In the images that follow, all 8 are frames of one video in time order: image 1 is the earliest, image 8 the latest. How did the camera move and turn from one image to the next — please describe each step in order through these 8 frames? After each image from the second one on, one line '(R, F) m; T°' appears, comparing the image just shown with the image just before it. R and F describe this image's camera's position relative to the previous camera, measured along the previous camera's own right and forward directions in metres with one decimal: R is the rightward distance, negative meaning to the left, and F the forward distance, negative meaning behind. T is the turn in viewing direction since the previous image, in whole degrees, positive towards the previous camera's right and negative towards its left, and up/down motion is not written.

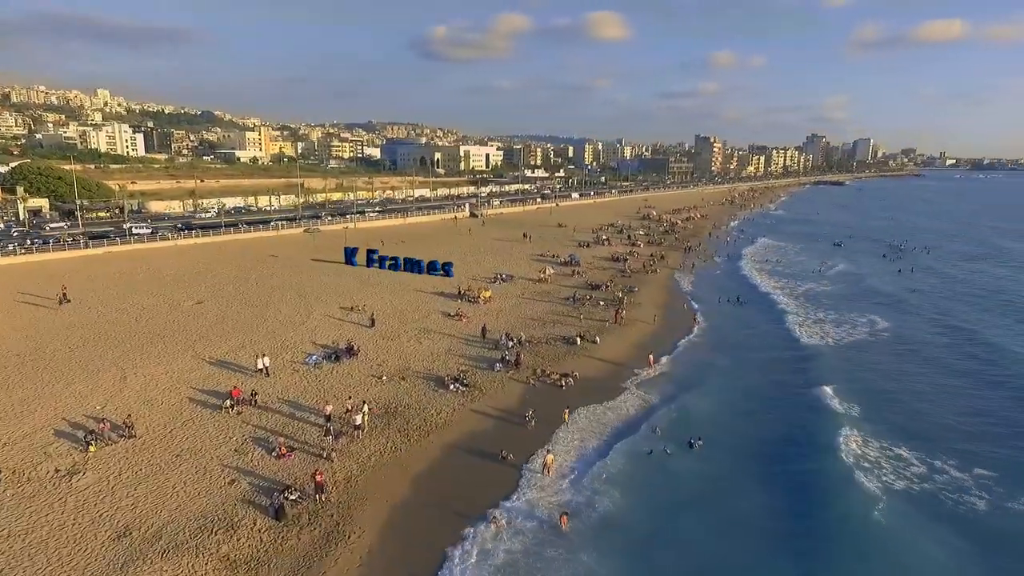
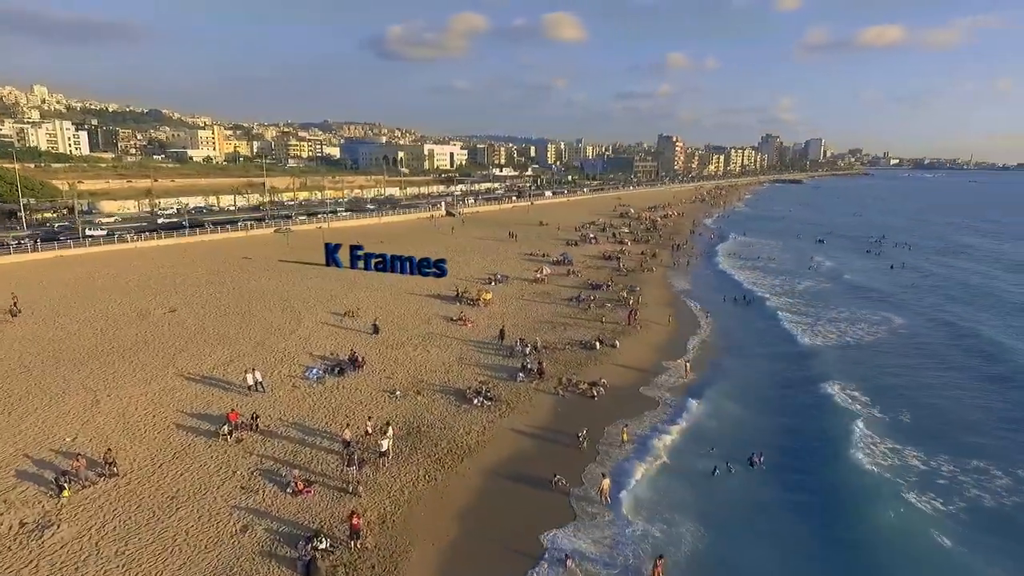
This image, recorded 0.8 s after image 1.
(-2.3, +2.3) m; +4°
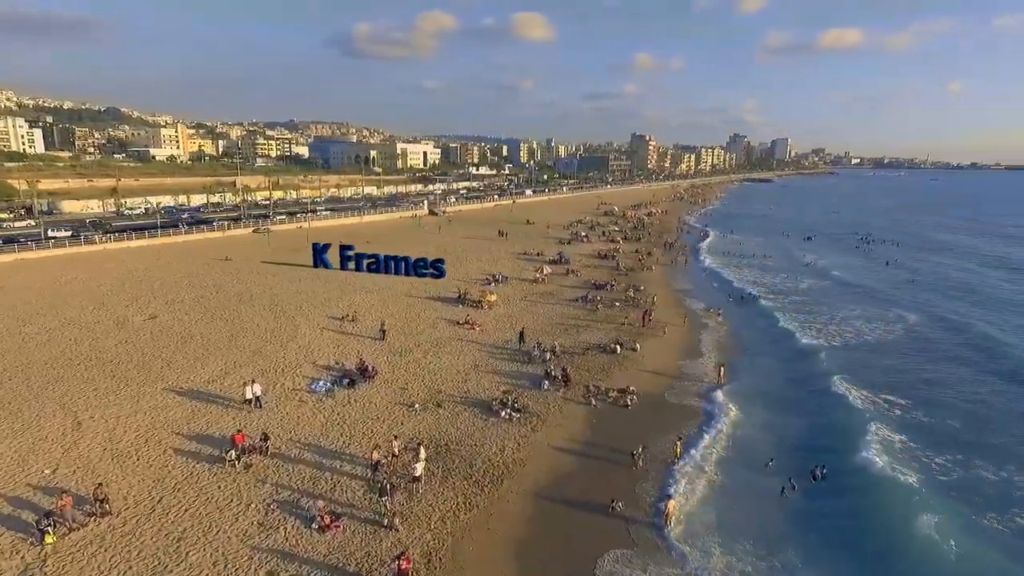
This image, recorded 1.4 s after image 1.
(-1.8, +1.7) m; +3°
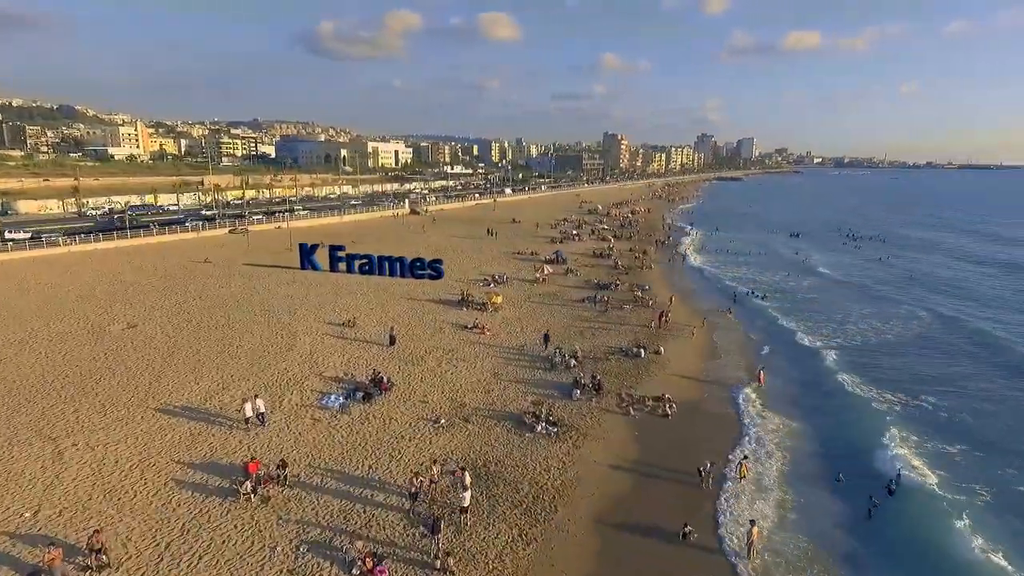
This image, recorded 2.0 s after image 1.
(-1.8, +1.7) m; +3°
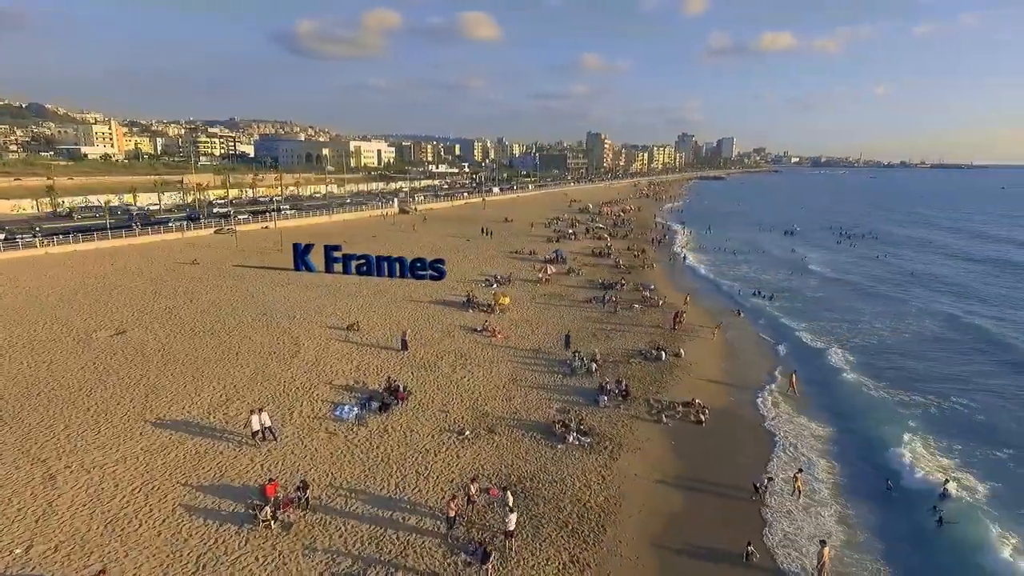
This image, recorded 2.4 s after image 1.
(-1.2, +1.1) m; +2°
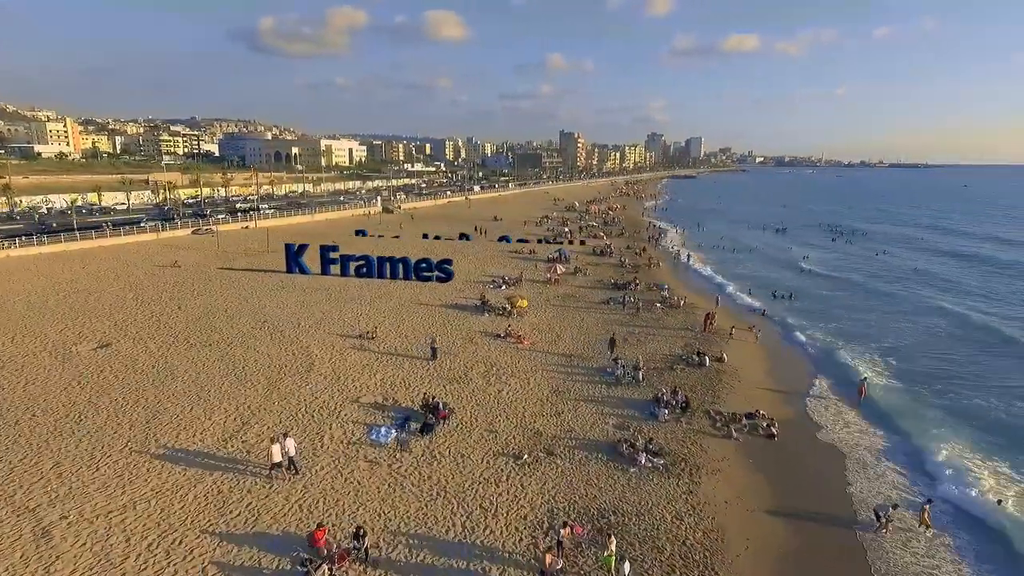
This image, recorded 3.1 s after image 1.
(-2.1, +1.9) m; +3°
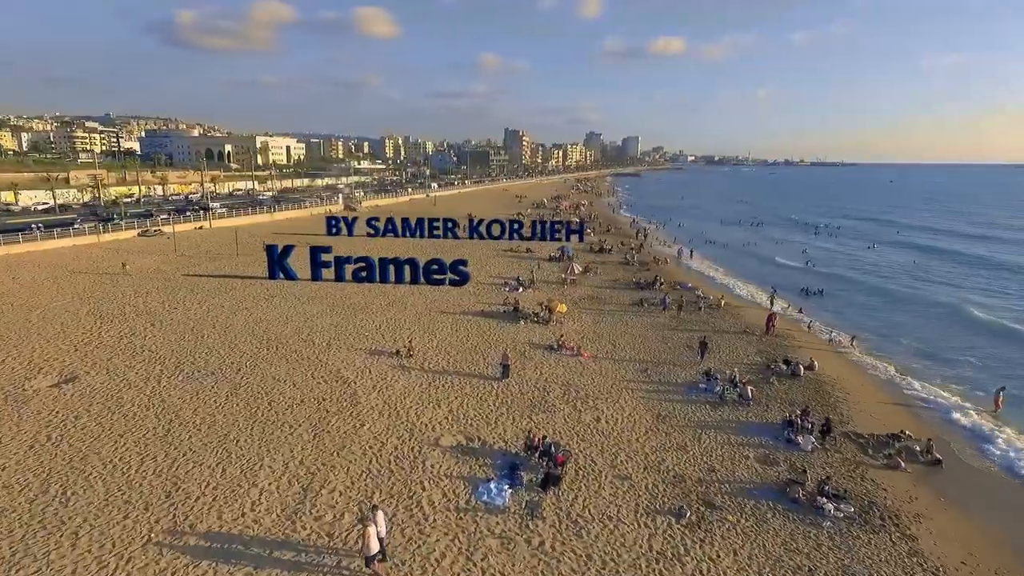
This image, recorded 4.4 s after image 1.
(-3.7, +3.6) m; +6°
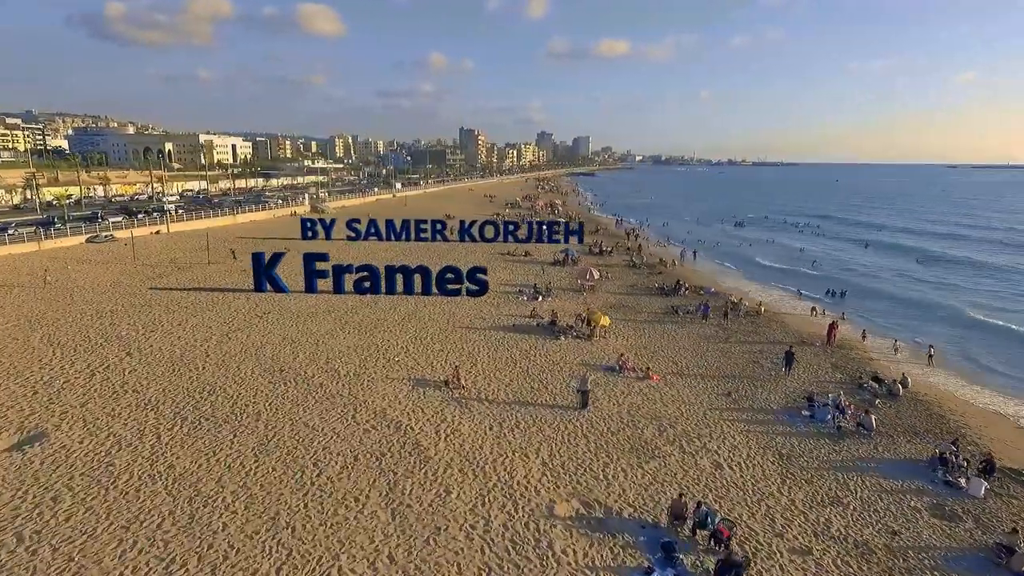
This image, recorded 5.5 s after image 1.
(-2.8, +2.9) m; +5°
